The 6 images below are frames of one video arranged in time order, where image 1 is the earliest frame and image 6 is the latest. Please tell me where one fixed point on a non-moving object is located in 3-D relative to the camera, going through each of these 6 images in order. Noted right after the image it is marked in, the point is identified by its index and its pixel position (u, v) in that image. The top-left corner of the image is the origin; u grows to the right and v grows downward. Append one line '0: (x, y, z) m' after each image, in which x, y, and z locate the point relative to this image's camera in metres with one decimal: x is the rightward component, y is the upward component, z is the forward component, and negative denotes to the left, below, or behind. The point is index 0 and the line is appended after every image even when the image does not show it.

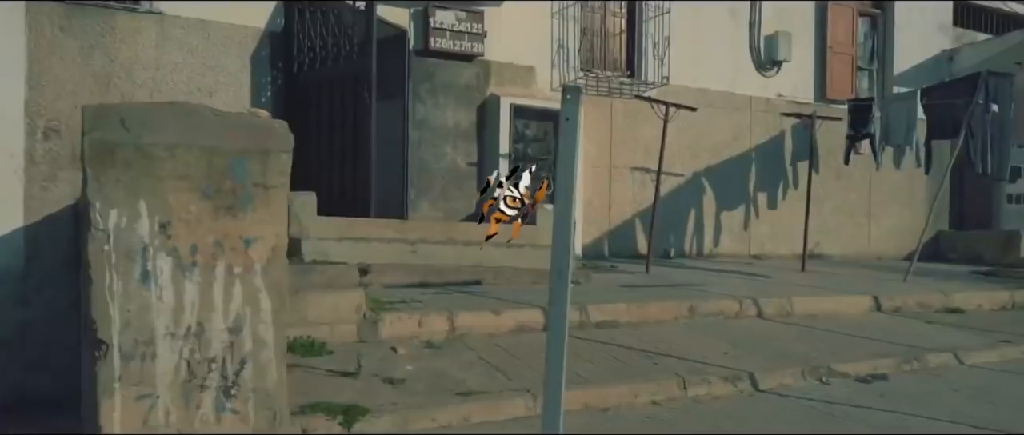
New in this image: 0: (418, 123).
0: (-1.2, +1.2, +10.8) m
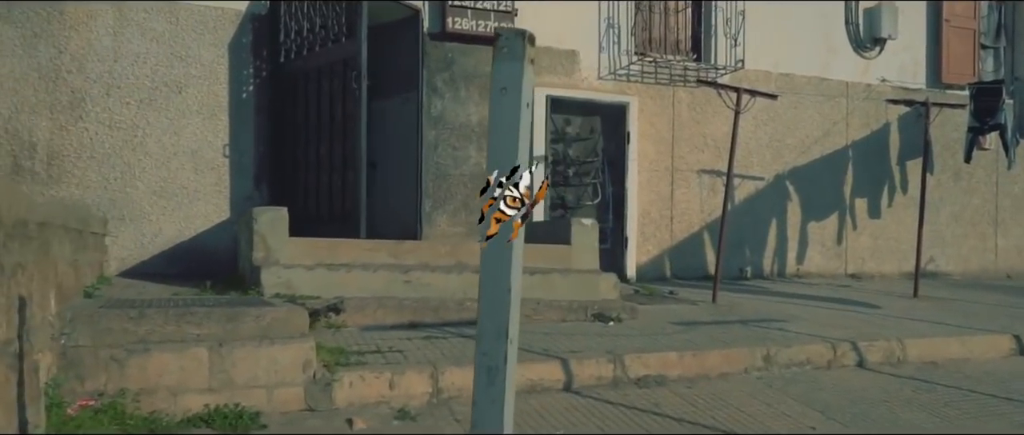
0: (-0.8, +1.0, +9.0) m
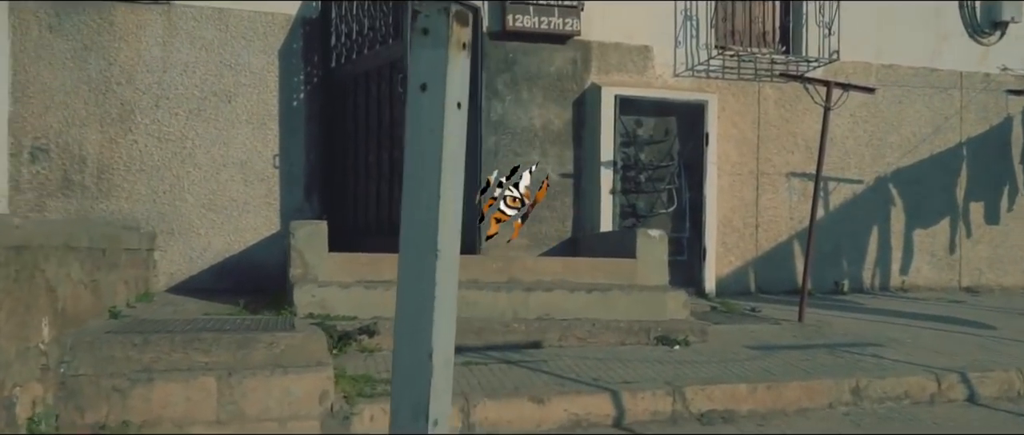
0: (-0.2, +0.9, +8.5) m
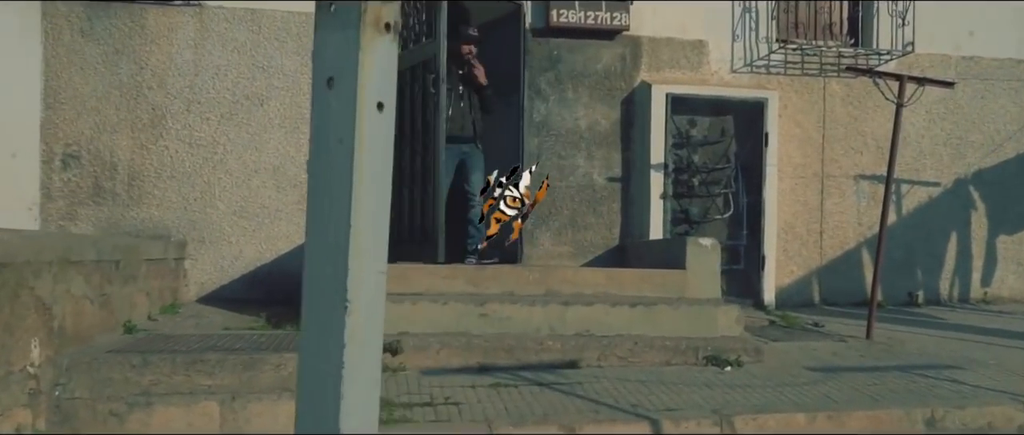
0: (+0.2, +0.9, +8.0) m
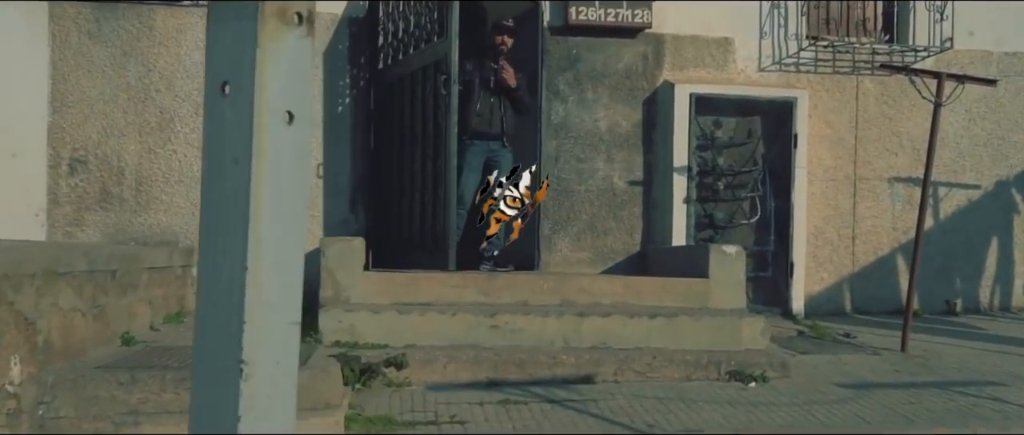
0: (+0.4, +0.8, +7.7) m
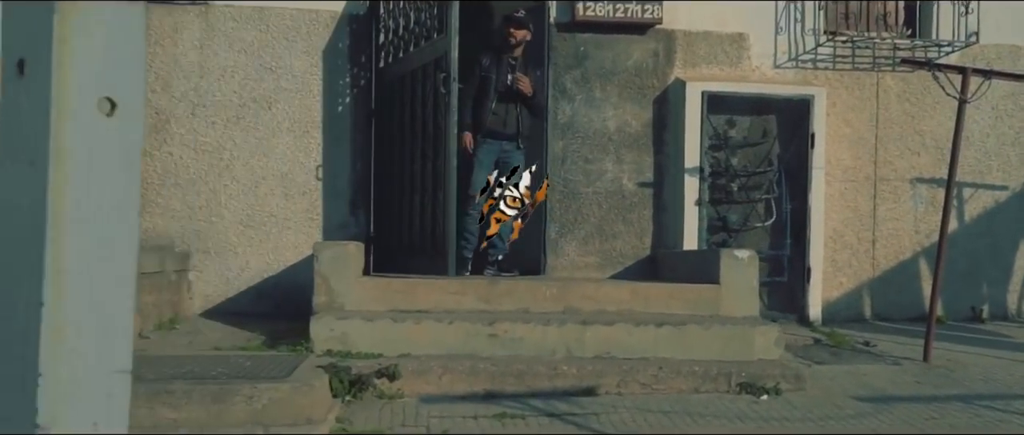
0: (+0.4, +0.8, +7.5) m
